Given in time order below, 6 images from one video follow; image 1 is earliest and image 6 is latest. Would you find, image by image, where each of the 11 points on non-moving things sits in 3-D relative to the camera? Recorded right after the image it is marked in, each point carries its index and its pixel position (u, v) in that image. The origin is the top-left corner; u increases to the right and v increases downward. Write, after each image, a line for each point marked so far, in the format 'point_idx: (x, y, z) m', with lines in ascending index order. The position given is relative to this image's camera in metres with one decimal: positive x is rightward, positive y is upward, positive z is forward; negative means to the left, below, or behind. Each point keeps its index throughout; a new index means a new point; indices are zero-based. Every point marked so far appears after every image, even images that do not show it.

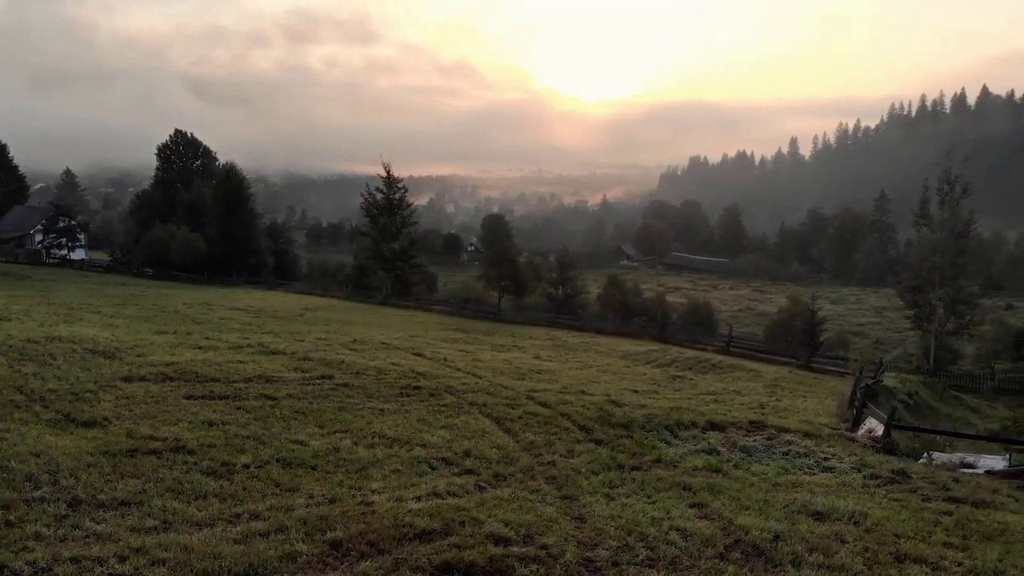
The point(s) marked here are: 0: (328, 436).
0: (-3.4, -2.7, +10.6) m
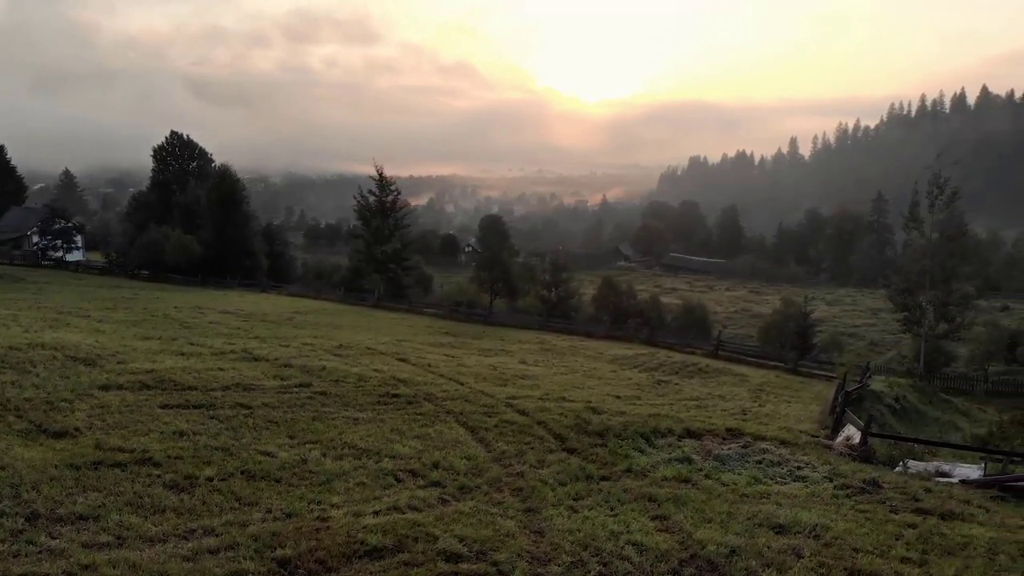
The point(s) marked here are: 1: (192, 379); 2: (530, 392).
0: (-4.0, -2.9, +10.6) m
1: (-8.1, -2.3, +14.6) m
2: (+0.6, -3.0, +17.0) m
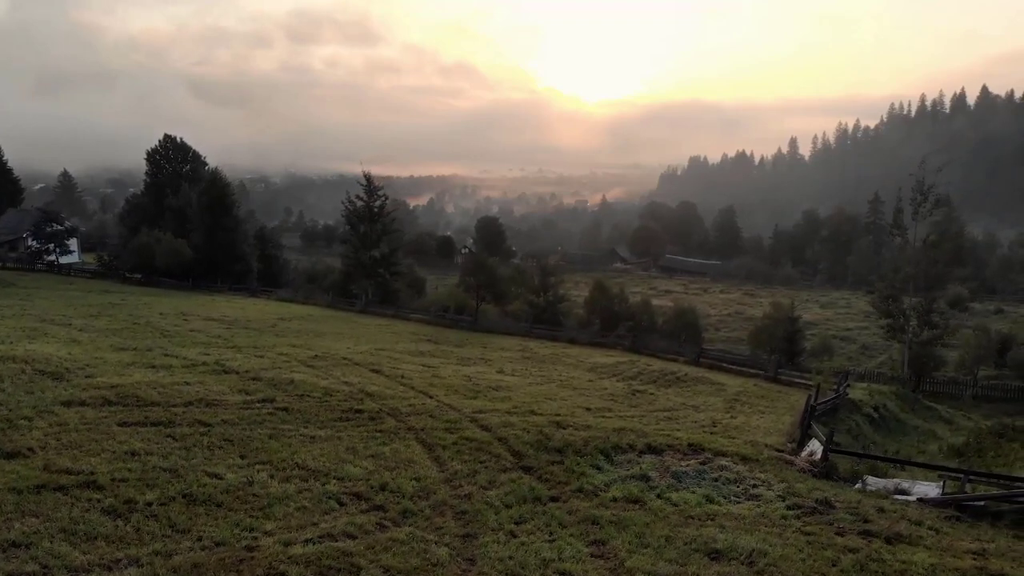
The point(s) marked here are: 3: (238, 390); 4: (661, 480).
0: (-4.9, -3.3, +10.7) m
1: (-9.0, -2.7, +14.7) m
2: (-0.4, -3.4, +17.0) m
3: (-7.3, -2.7, +15.5) m
4: (+3.1, -4.0, +12.2) m
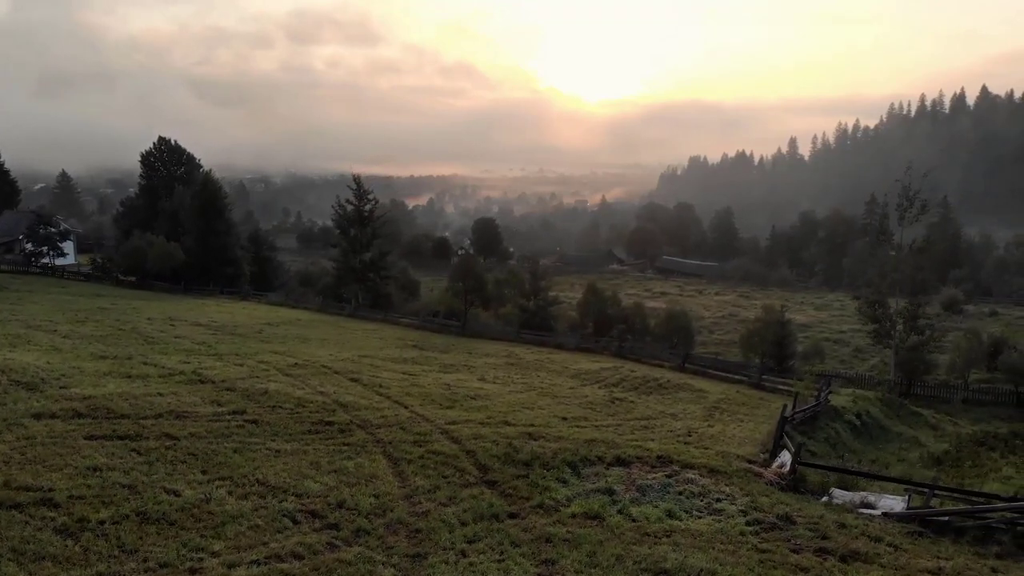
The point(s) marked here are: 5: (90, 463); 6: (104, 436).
0: (-5.6, -3.6, +10.7) m
1: (-9.8, -3.0, +14.7) m
2: (-1.1, -3.7, +17.0) m
3: (-8.1, -3.0, +15.5) m
4: (+2.4, -4.3, +12.2) m
5: (-8.3, -3.4, +11.4) m
6: (-9.1, -3.3, +12.9) m
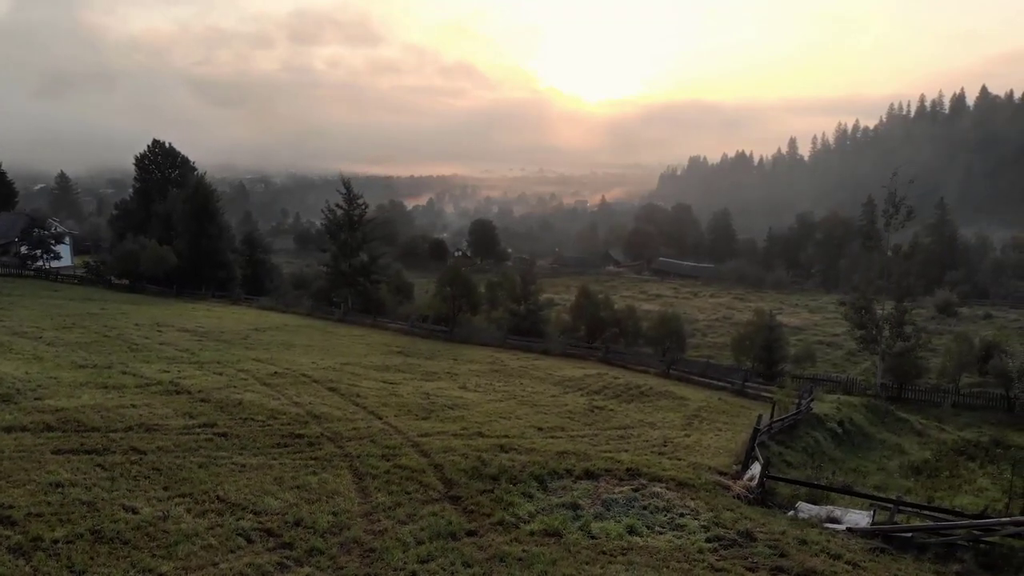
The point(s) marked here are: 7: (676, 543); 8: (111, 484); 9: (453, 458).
0: (-6.4, -3.9, +10.7) m
1: (-10.5, -3.3, +14.7) m
2: (-1.9, -4.0, +17.0) m
3: (-8.8, -3.4, +15.6) m
4: (+1.6, -4.7, +12.3) m
5: (-9.0, -3.8, +11.4) m
6: (-9.8, -3.6, +12.9) m
7: (+3.1, -4.8, +10.9) m
8: (-7.8, -3.8, +11.3) m
9: (-1.4, -4.1, +14.1) m
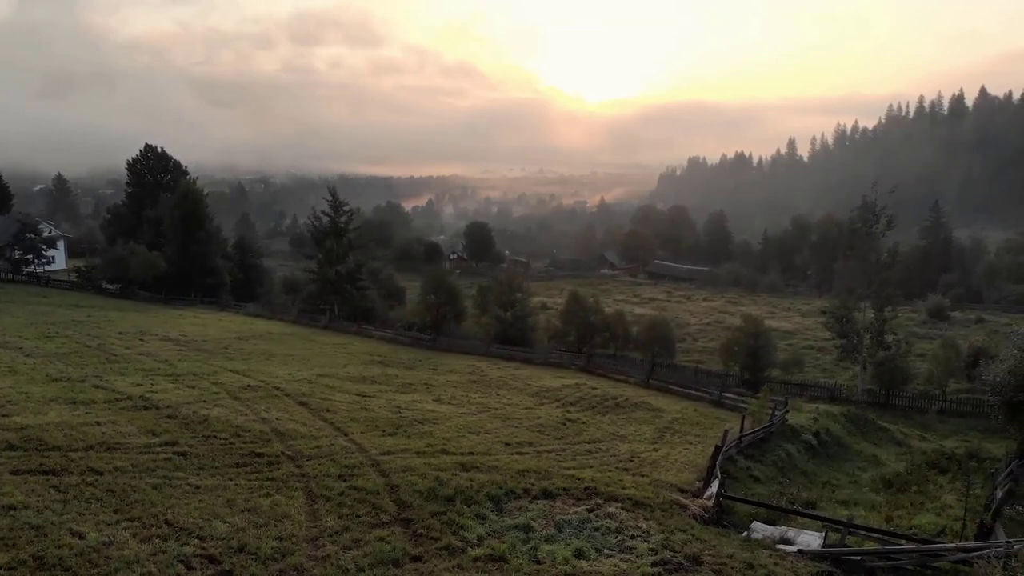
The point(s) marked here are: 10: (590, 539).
0: (-7.4, -4.4, +10.8) m
1: (-11.6, -3.8, +14.8) m
2: (-2.9, -4.5, +17.1) m
3: (-9.8, -3.8, +15.7) m
4: (+0.6, -5.2, +12.3) m
5: (-10.1, -4.2, +11.5) m
6: (-10.8, -4.1, +13.0) m
7: (+2.1, -5.3, +10.9) m
8: (-8.9, -4.3, +11.4) m
9: (-2.4, -4.6, +14.2) m
10: (+1.6, -5.2, +12.1) m
